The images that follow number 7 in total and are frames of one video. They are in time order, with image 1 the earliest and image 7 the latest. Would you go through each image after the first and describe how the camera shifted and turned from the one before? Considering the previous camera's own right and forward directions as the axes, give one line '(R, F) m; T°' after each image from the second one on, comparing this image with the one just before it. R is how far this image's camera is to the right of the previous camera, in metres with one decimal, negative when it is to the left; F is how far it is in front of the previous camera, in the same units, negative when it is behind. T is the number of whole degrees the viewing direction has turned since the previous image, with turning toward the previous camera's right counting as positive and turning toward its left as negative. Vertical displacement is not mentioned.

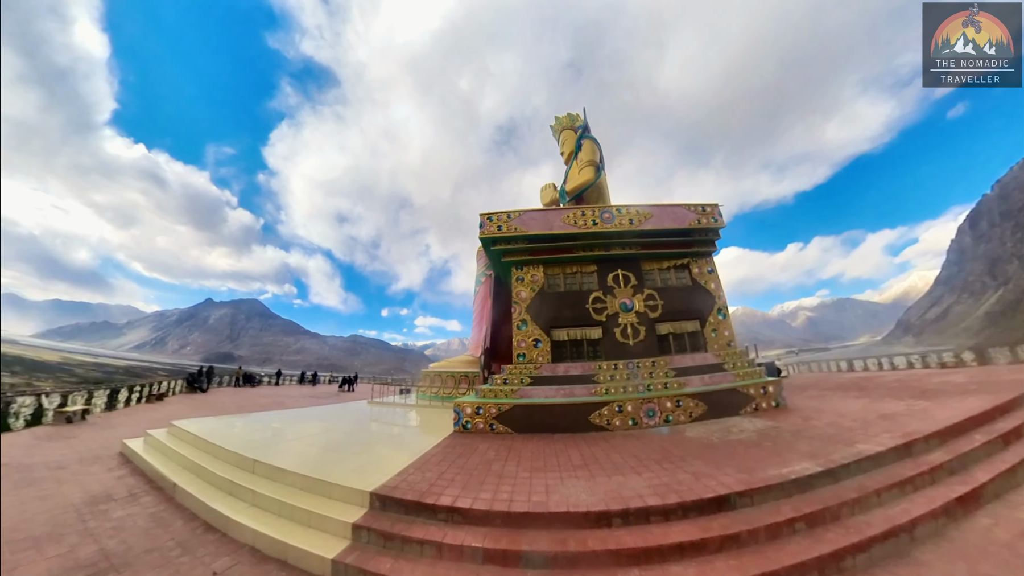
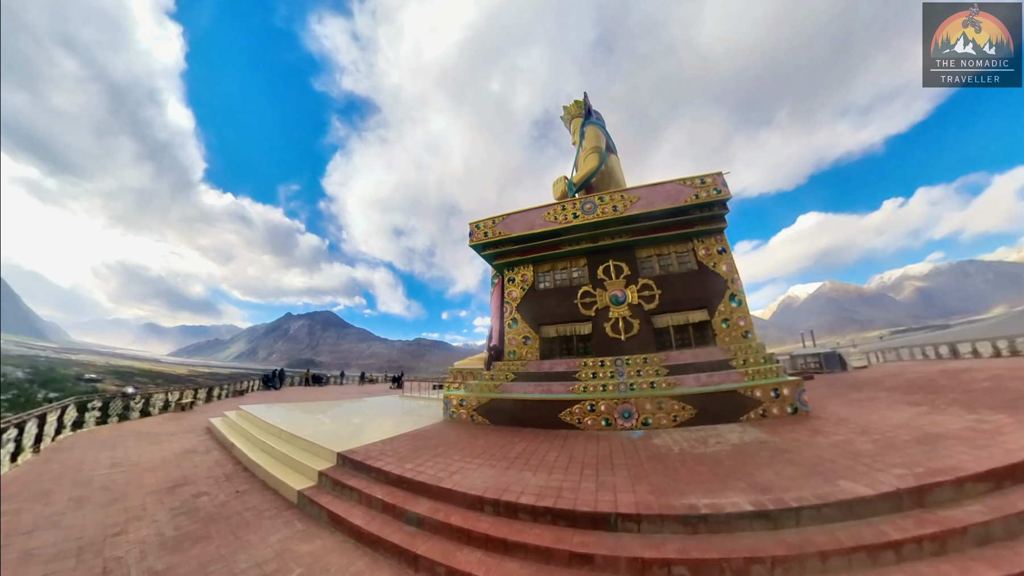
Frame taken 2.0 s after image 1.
(+2.0, 0.0) m; -9°
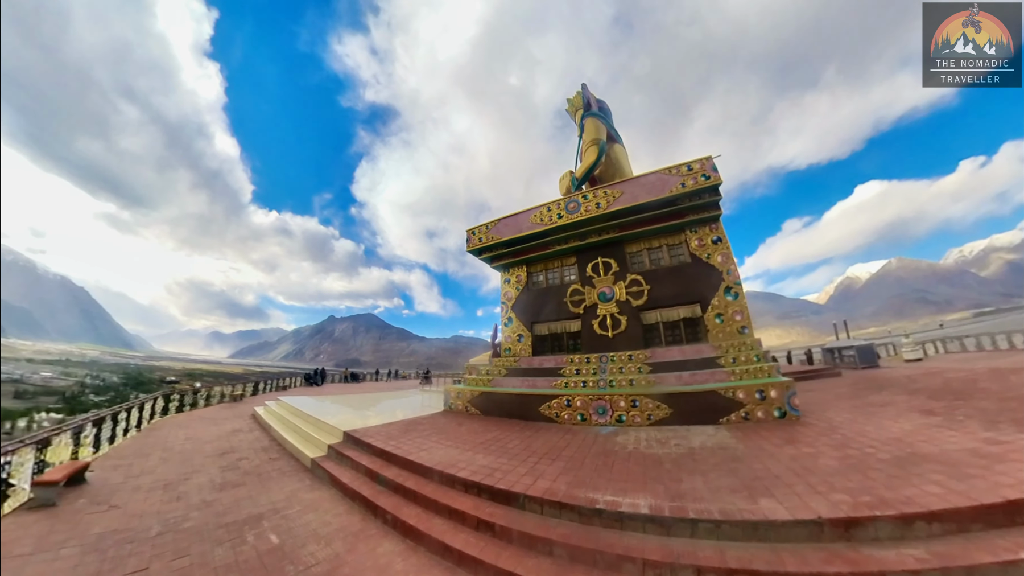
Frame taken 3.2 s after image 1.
(+1.2, -0.3) m; -5°
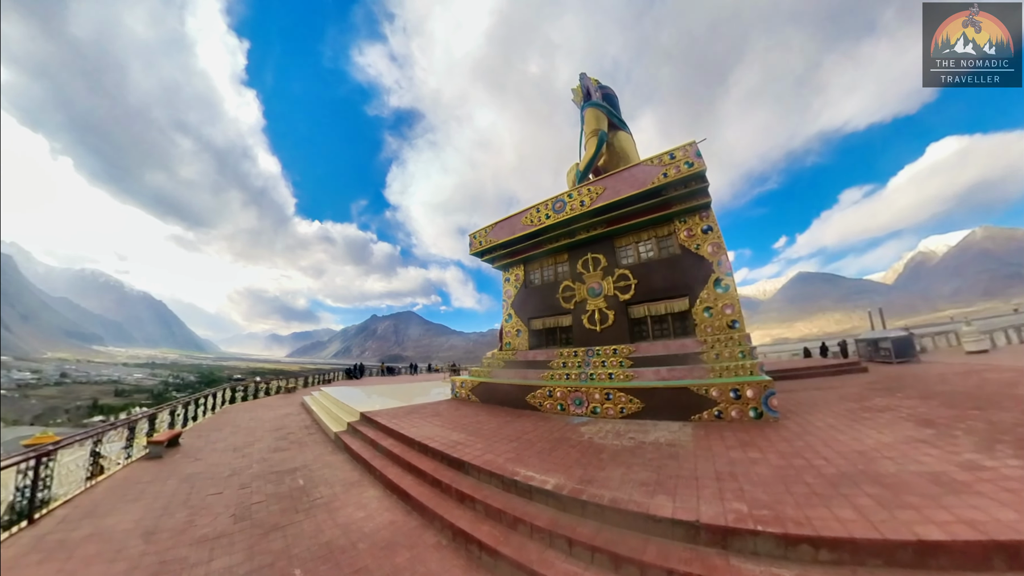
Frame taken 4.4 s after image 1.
(+1.2, -0.1) m; -5°
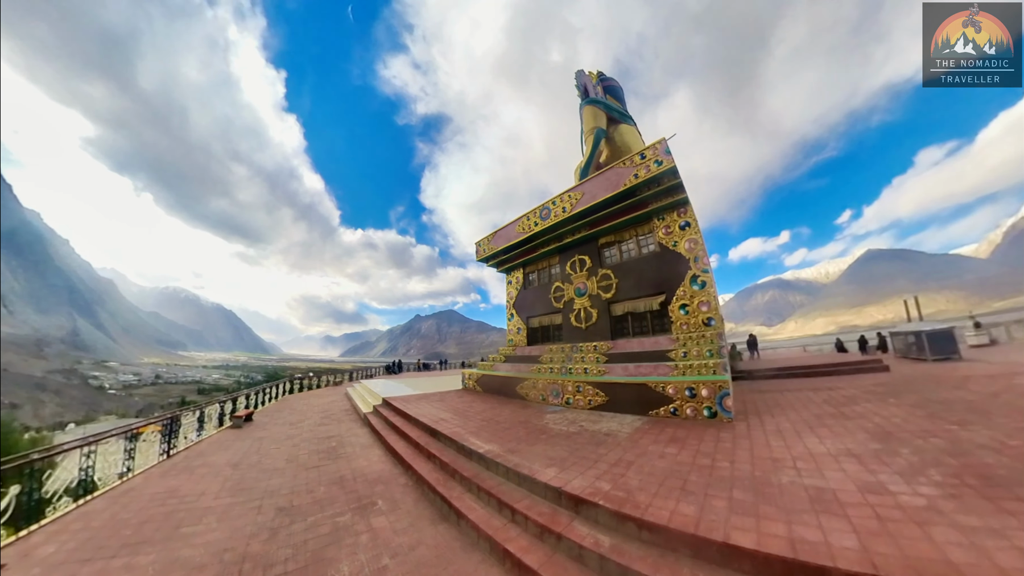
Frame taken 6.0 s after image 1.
(+1.5, -0.2) m; -6°
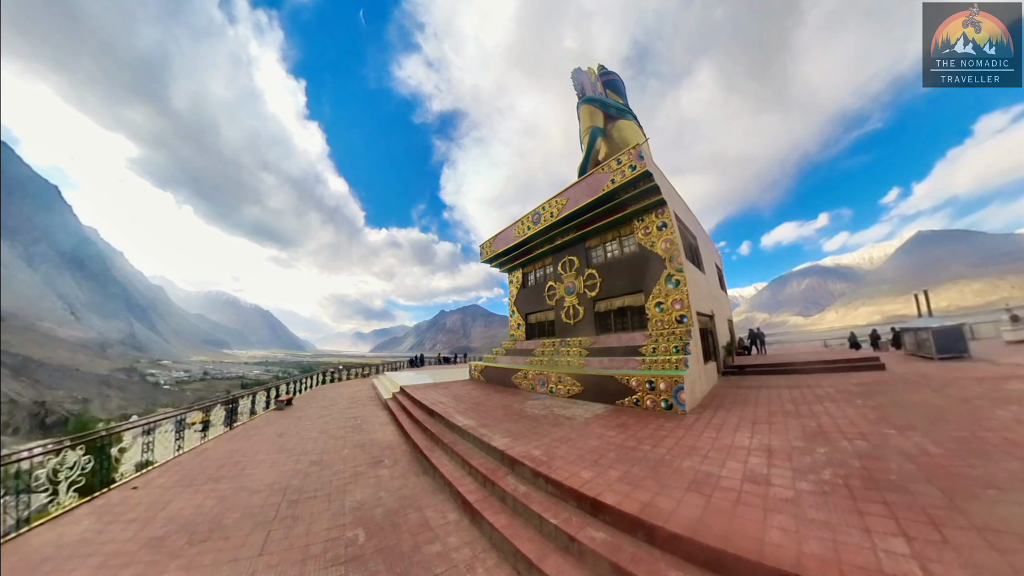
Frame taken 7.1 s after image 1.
(+1.0, -0.3) m; -3°
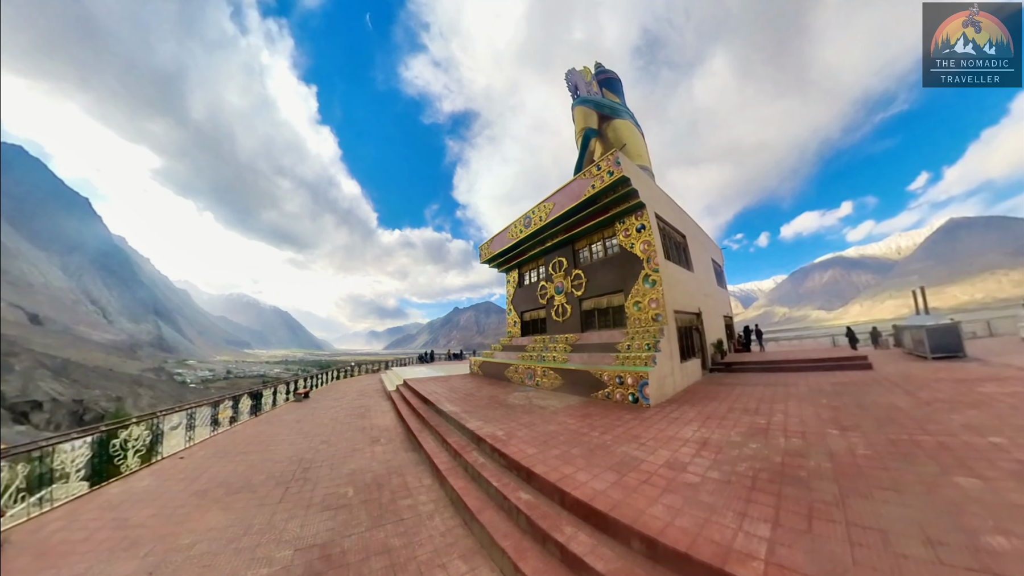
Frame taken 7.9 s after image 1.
(+0.8, -0.3) m; -2°
